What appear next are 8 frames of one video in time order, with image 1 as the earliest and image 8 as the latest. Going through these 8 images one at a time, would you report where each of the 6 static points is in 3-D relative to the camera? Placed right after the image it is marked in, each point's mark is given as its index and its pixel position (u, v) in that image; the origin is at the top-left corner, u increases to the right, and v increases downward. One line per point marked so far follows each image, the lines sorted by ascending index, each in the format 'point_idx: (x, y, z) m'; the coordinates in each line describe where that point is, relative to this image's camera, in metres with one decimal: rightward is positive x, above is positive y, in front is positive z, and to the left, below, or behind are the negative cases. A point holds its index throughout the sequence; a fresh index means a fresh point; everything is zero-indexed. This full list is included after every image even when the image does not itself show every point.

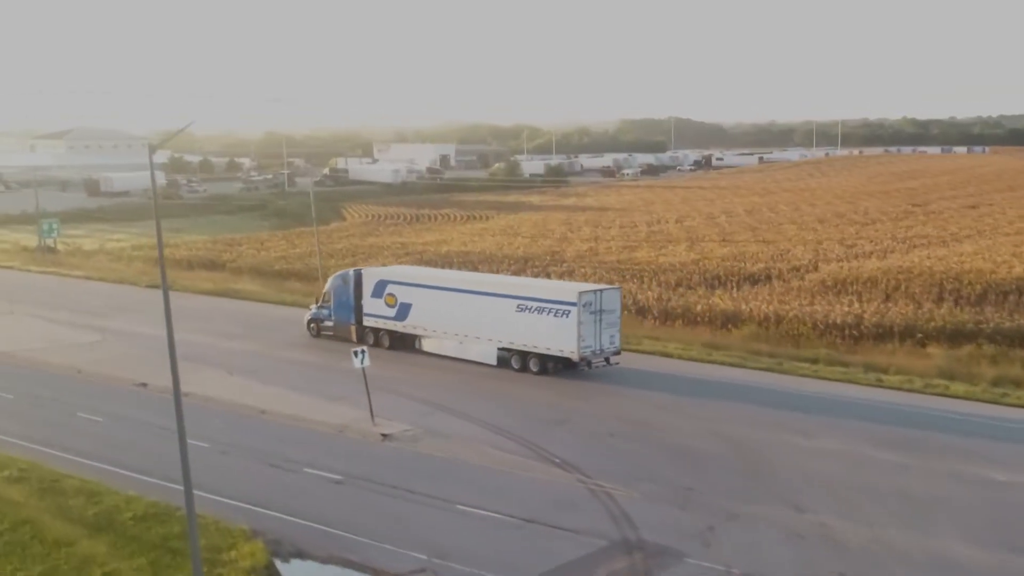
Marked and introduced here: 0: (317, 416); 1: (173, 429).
0: (-2.9, -2.2, +18.9) m
1: (-5.0, -2.3, +18.0) m
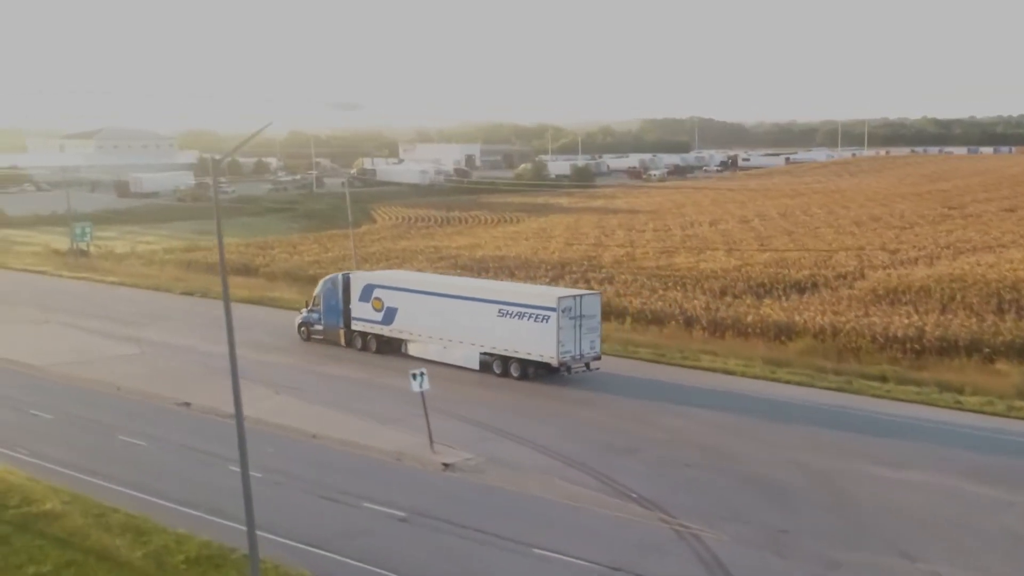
0: (-2.0, -2.4, +18.0) m
1: (-4.1, -2.5, +17.1) m
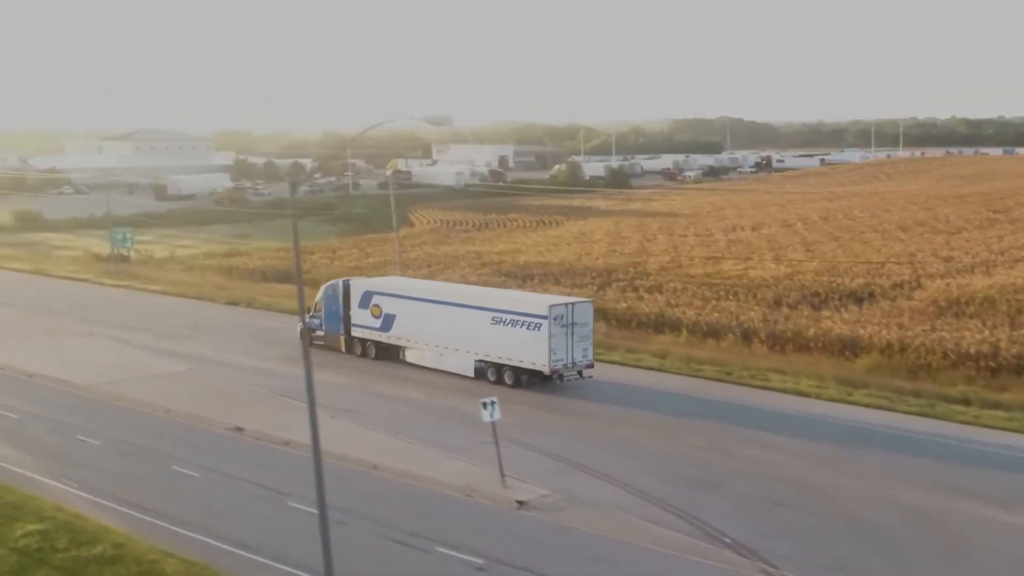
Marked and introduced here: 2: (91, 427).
0: (-1.0, -2.7, +17.0) m
1: (-3.2, -2.7, +16.2) m
2: (-6.9, -2.3, +19.4) m
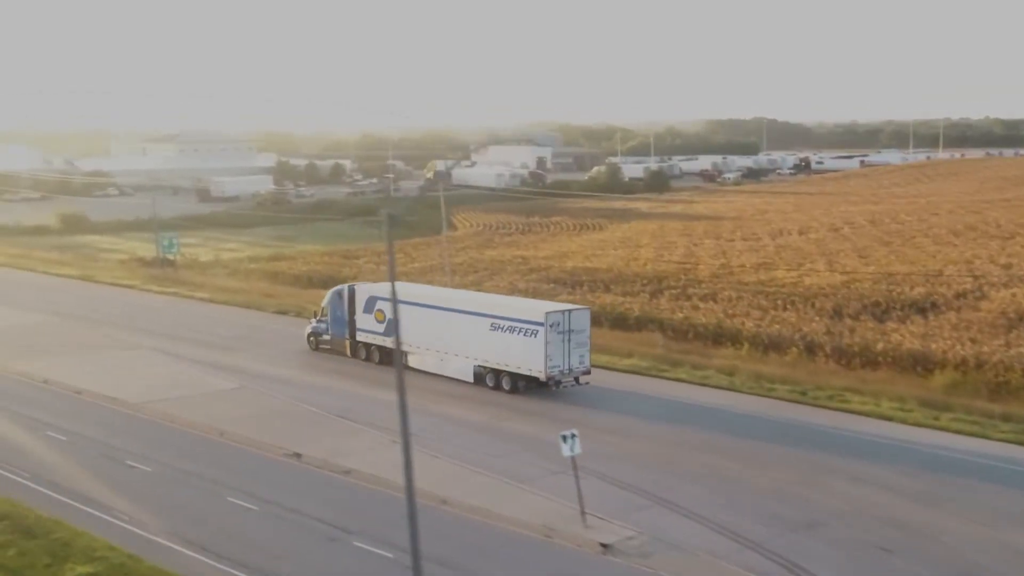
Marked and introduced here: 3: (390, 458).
0: (-0.1, -2.9, +16.1) m
1: (-2.2, -3.0, +15.3) m
2: (-5.8, -2.5, +18.6) m
3: (-1.8, -2.6, +18.3) m
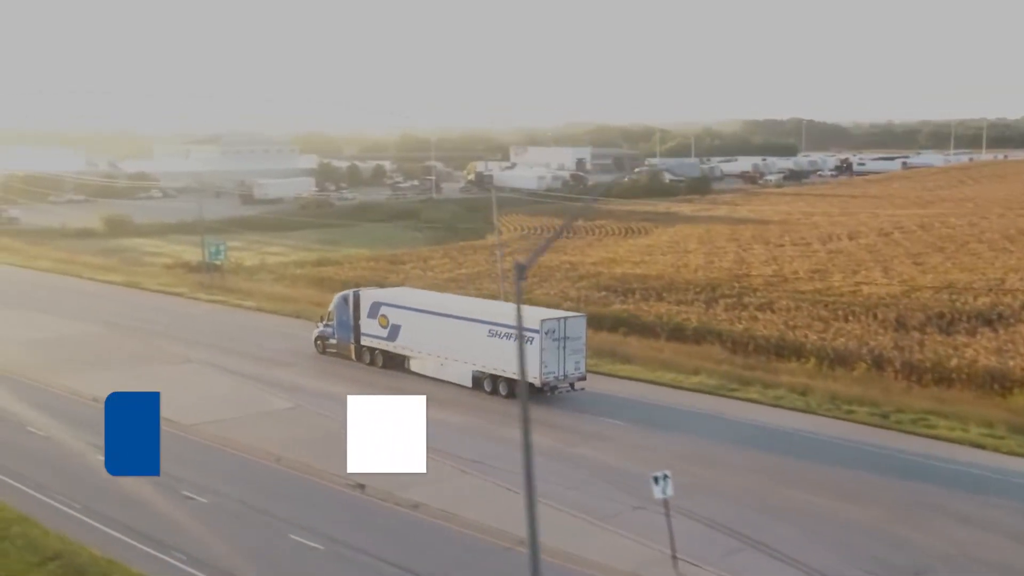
0: (+0.9, -3.2, +15.2) m
1: (-1.3, -3.3, +14.5) m
2: (-4.8, -2.7, +17.8) m
3: (-0.8, -2.8, +17.4) m
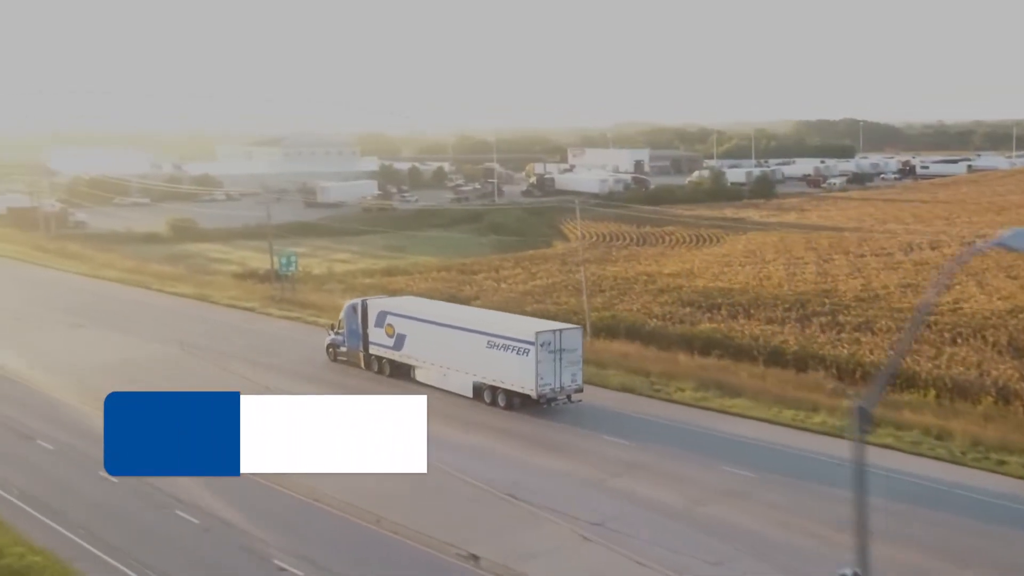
0: (+2.4, -3.7, +13.2) m
1: (+0.2, -3.8, +12.6) m
2: (-3.1, -3.2, +16.1) m
3: (+0.8, -3.3, +15.5) m
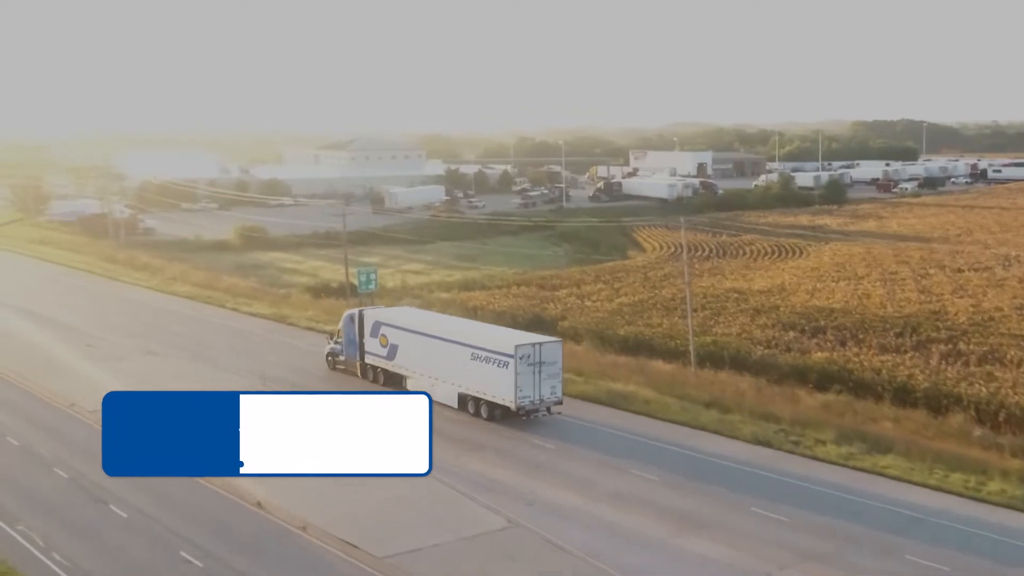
0: (+4.1, -4.5, +10.5) m
1: (+1.8, -4.5, +10.0) m
2: (-1.3, -3.9, +13.7) m
3: (+2.6, -4.1, +12.9) m
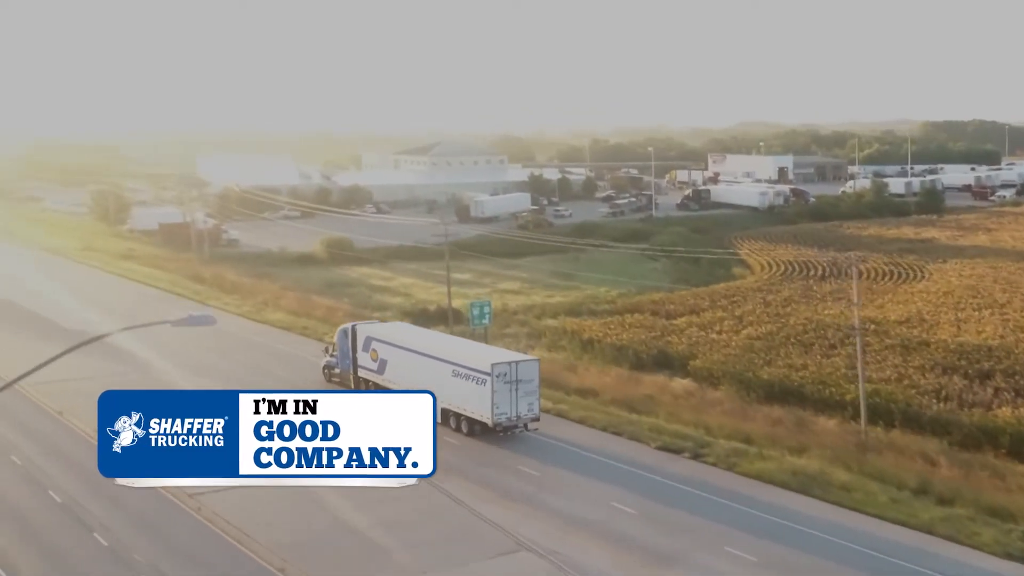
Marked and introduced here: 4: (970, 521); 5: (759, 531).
0: (+6.2, -5.6, +6.1) m
1: (+3.9, -5.6, +5.7) m
2: (+1.0, -5.0, +9.6) m
3: (+4.8, -5.2, +8.5) m
4: (+7.6, -3.8, +19.5) m
5: (+3.9, -3.9, +18.9) m
